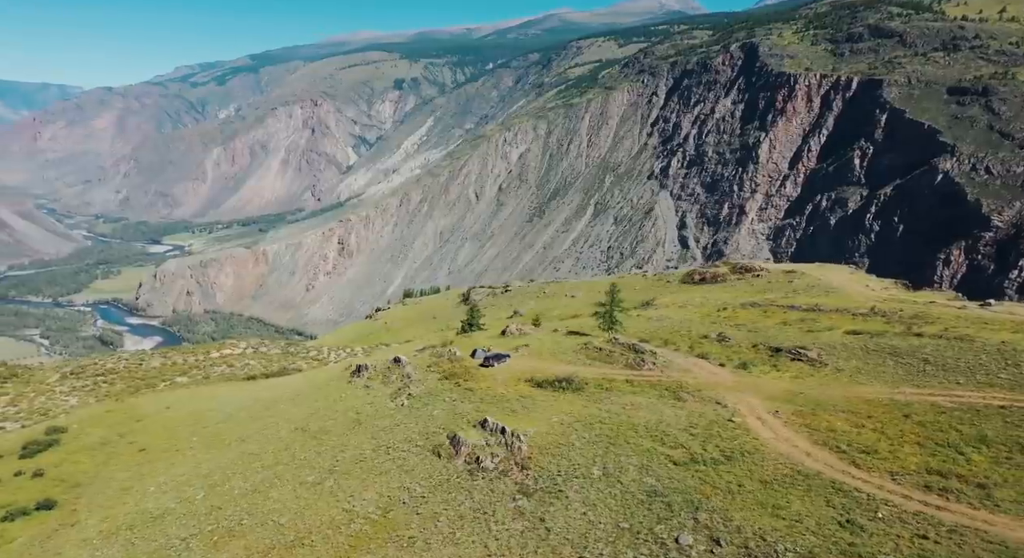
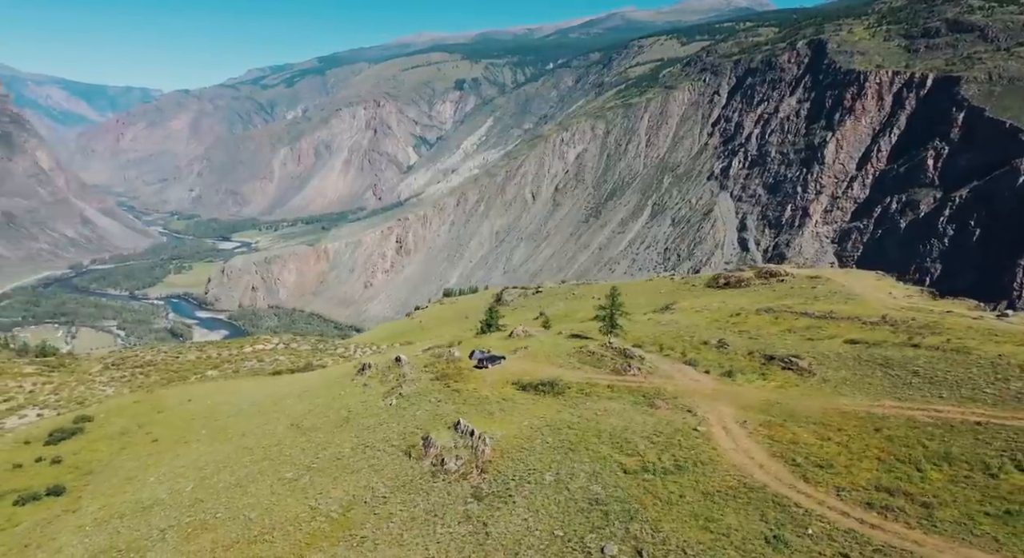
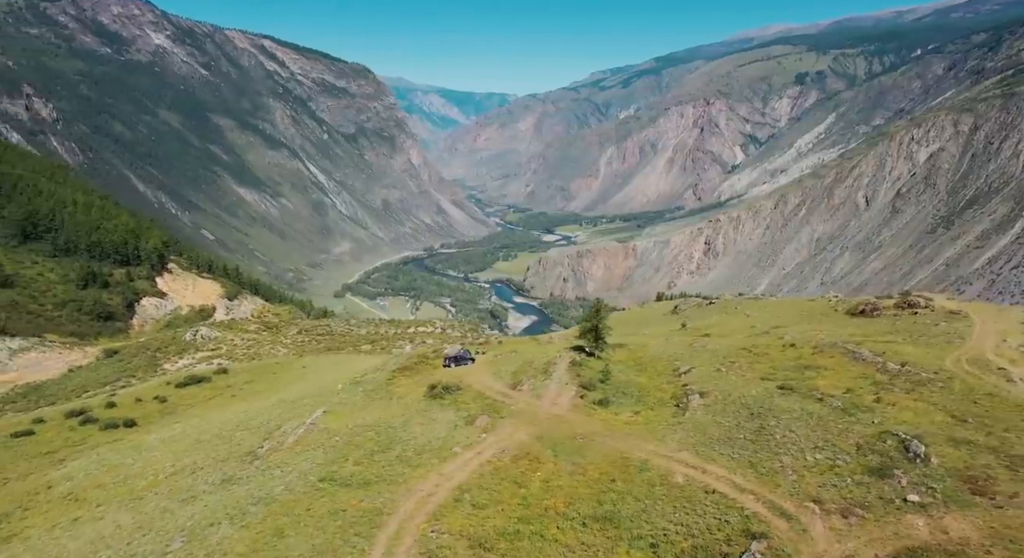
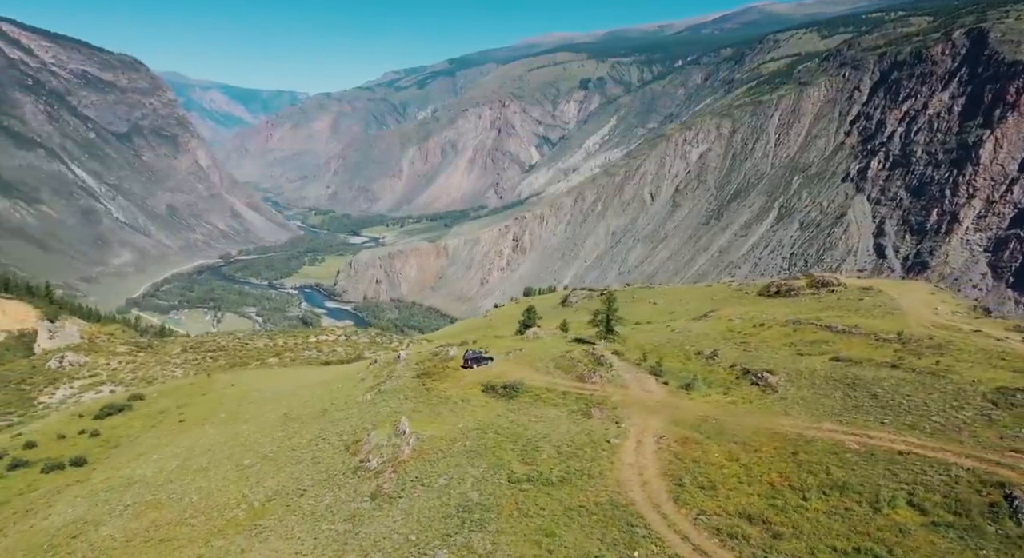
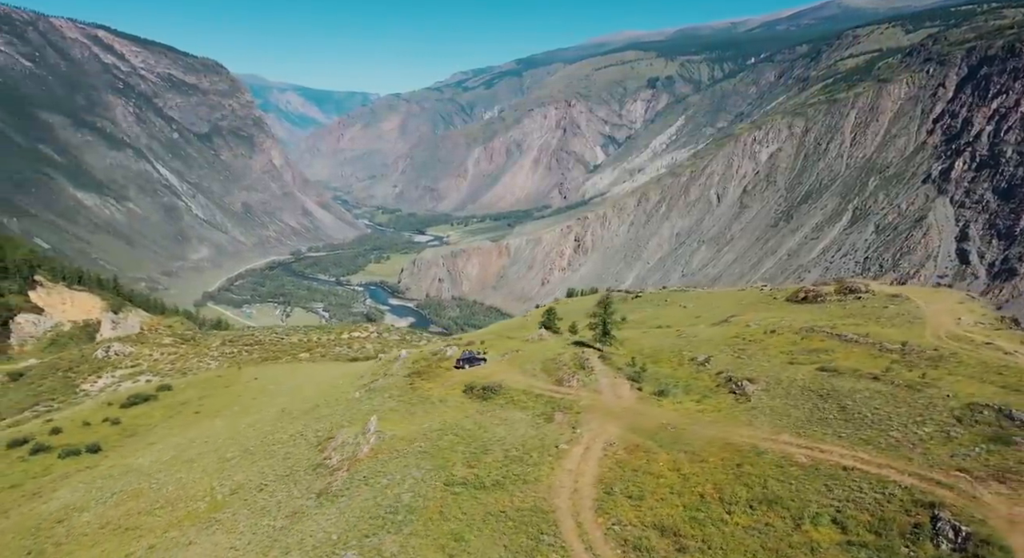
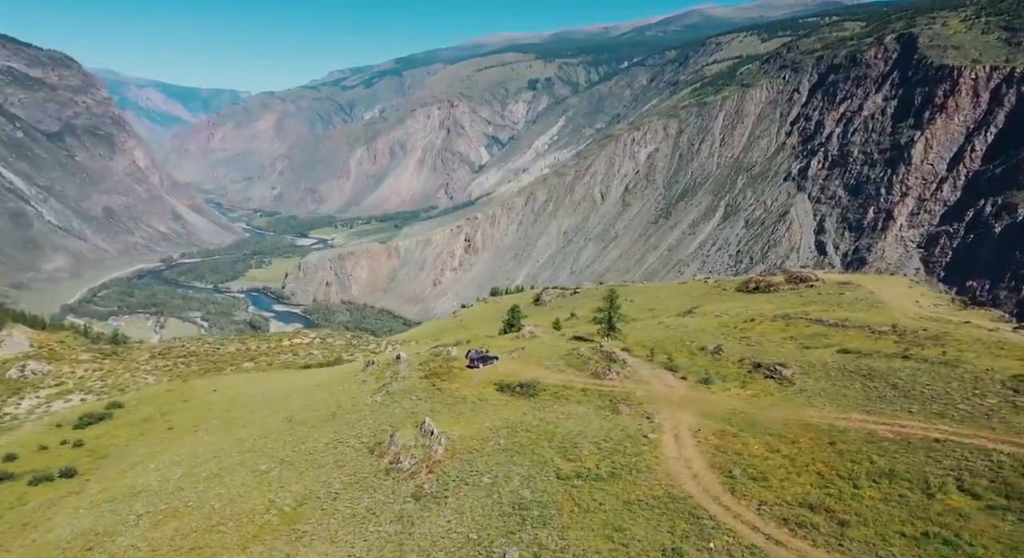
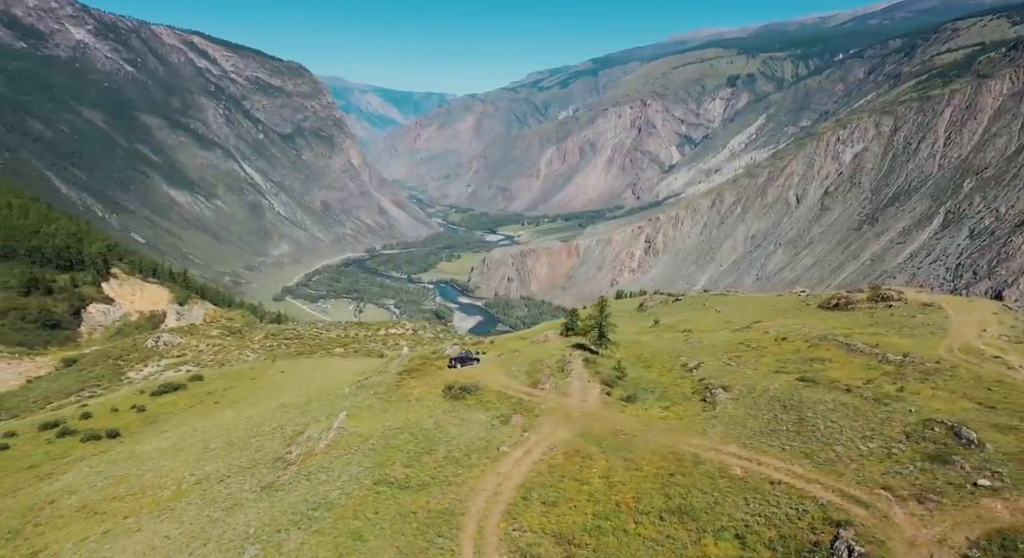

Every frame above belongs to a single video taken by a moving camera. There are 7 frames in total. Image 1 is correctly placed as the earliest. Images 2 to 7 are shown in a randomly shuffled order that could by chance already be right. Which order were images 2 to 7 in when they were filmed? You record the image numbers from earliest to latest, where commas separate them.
2, 6, 4, 5, 7, 3
